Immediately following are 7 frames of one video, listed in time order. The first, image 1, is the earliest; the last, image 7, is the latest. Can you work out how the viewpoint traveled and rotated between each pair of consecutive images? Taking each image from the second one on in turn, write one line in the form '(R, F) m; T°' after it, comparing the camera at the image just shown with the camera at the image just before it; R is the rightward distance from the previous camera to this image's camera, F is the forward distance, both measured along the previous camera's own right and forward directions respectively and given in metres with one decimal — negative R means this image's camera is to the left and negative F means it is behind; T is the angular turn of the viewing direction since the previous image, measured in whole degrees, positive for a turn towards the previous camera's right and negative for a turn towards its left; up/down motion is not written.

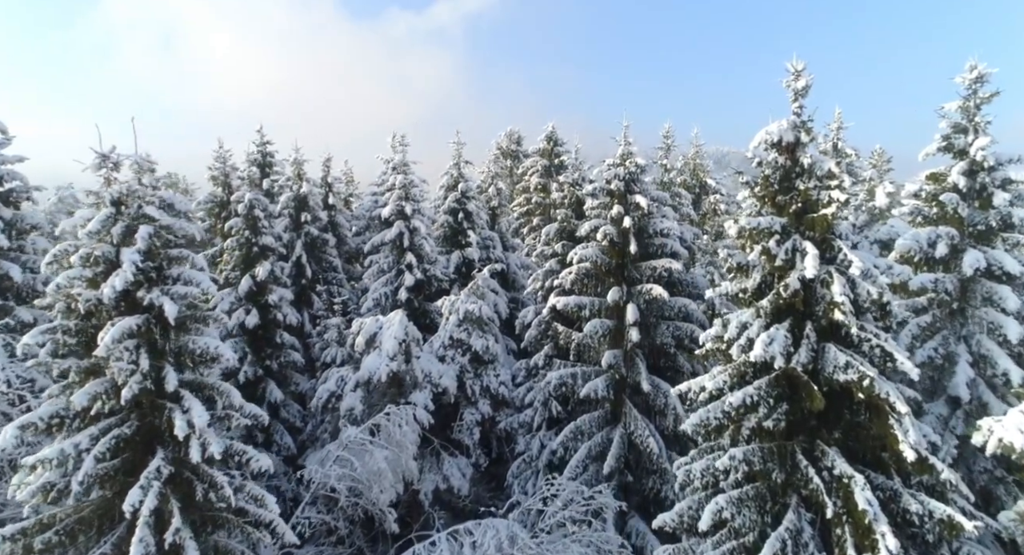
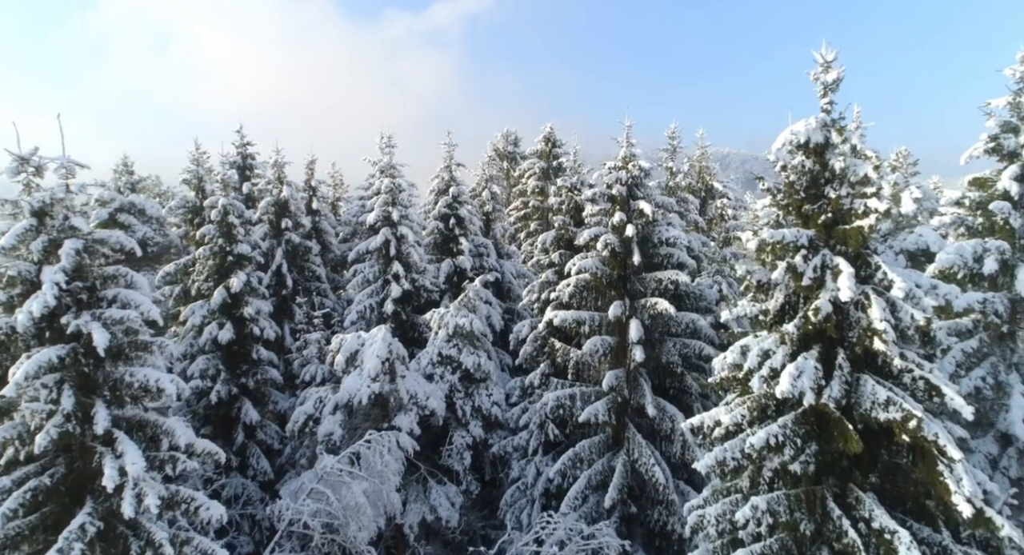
(+0.2, +1.5) m; 0°
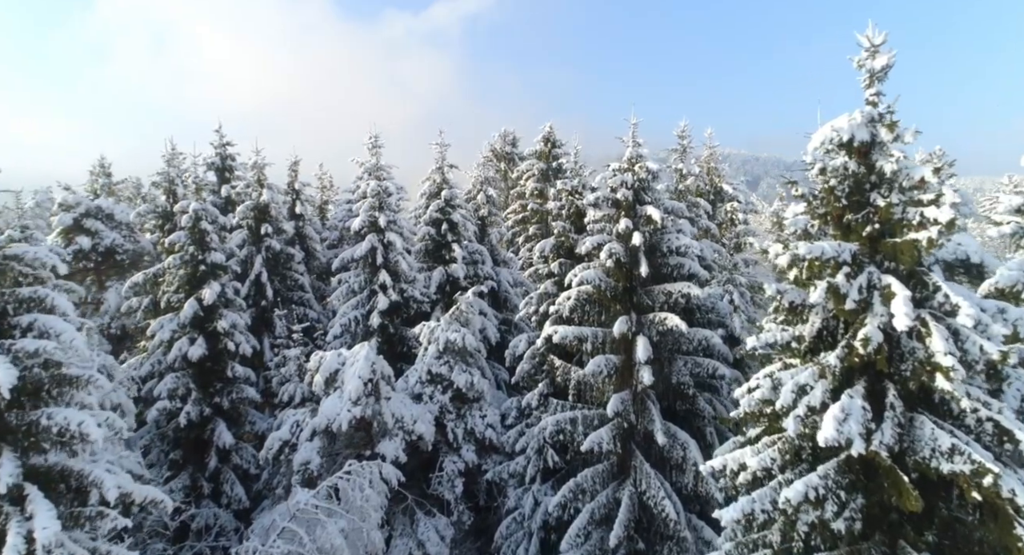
(+0.1, +1.6) m; 0°
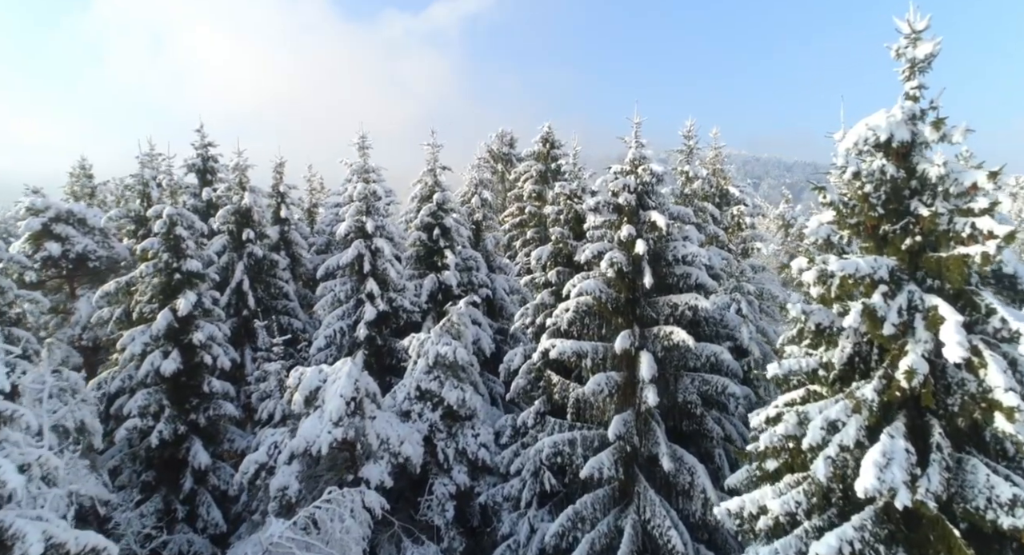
(+0.1, +1.2) m; 0°
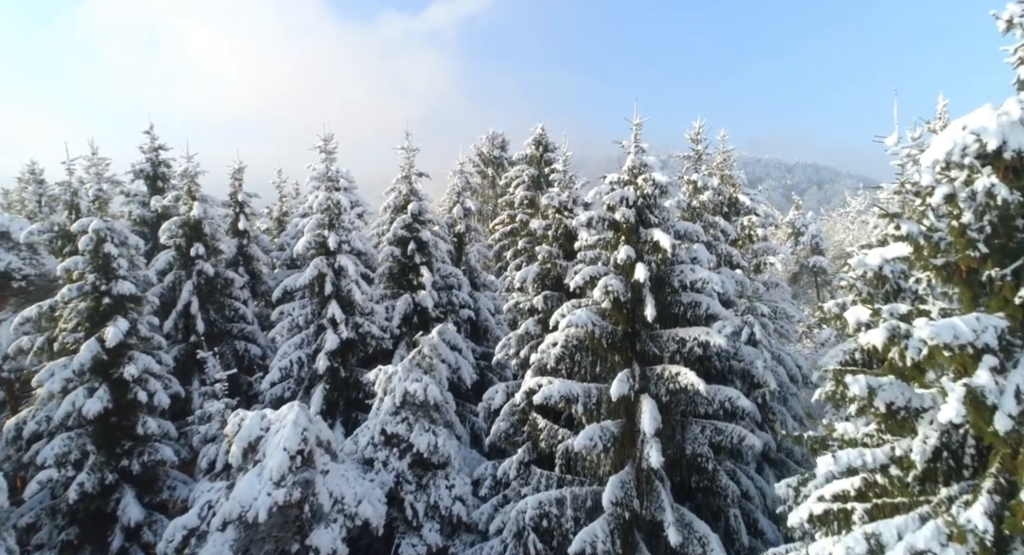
(+0.5, +2.4) m; 0°
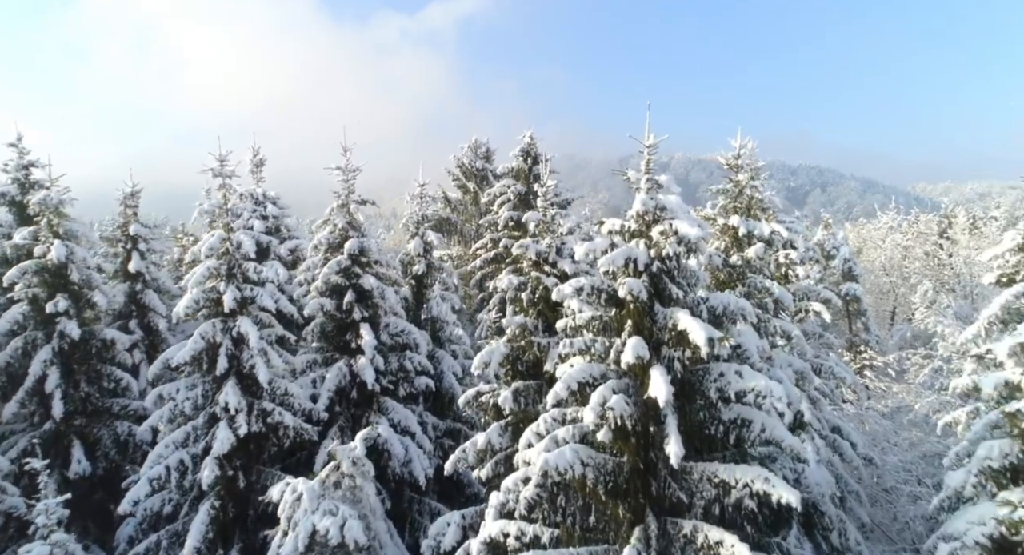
(+0.7, +4.7) m; 0°
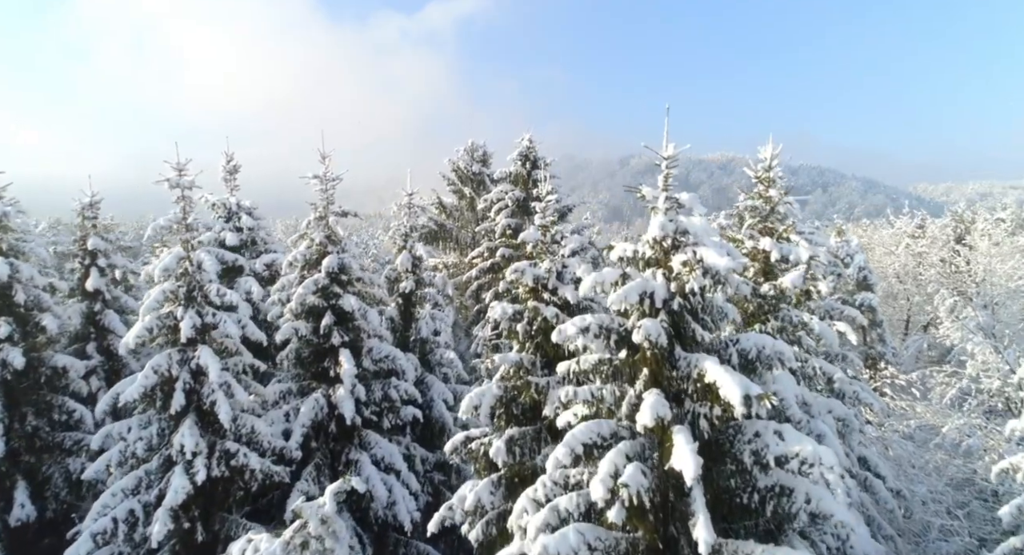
(+0.1, +1.4) m; 0°
